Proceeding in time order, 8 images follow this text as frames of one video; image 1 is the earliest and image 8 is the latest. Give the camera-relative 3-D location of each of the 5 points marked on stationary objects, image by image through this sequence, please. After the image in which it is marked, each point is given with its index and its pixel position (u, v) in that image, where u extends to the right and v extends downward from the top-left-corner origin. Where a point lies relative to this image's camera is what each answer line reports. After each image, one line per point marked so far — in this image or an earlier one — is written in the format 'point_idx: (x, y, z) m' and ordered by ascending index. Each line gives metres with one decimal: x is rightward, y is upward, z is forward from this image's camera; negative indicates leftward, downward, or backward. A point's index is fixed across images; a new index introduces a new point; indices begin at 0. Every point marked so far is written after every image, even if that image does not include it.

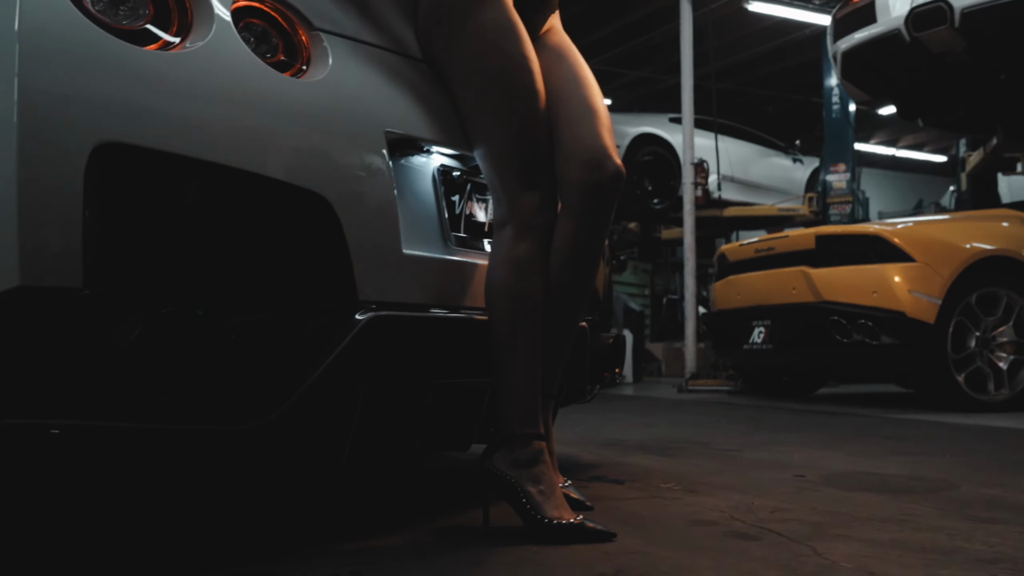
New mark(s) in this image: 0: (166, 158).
0: (-0.4, +0.2, +1.1) m
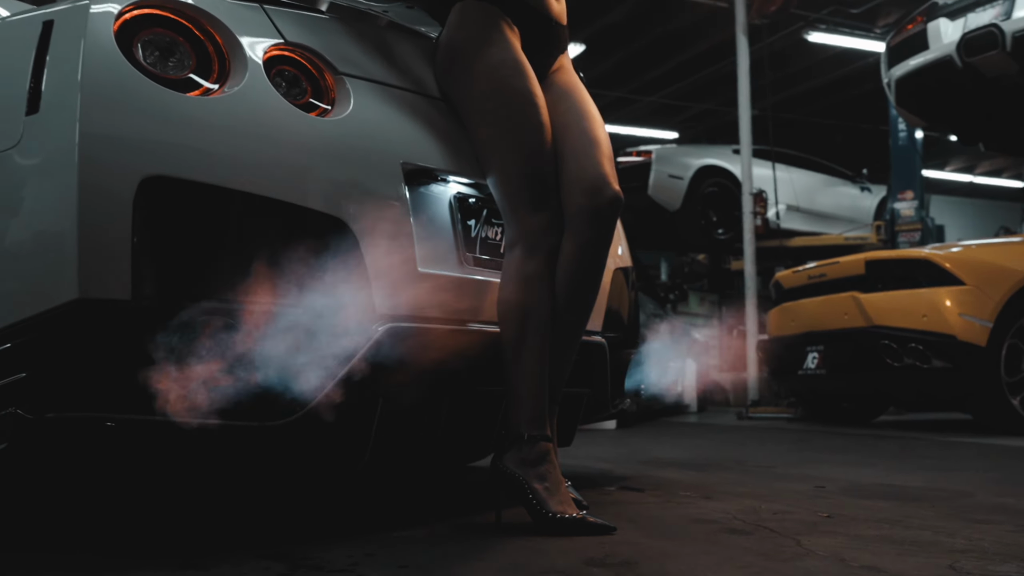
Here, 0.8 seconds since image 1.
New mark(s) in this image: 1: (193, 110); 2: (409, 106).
0: (-0.5, +0.1, +1.3) m
1: (-0.5, +0.3, +1.3) m
2: (-0.2, +0.3, +1.6) m
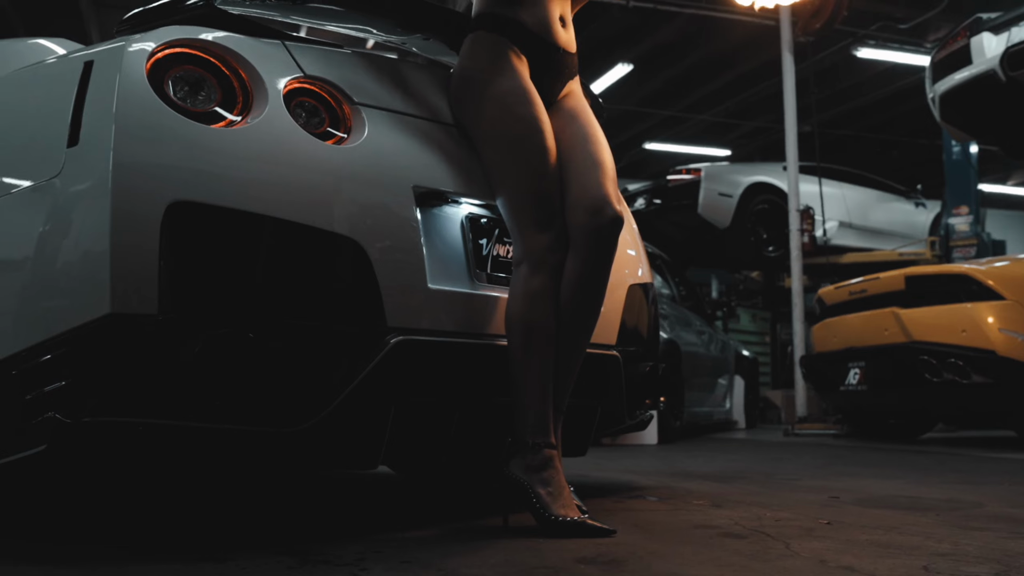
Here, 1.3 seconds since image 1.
0: (-0.5, +0.1, +1.4) m
1: (-0.5, +0.2, +1.5) m
2: (-0.2, +0.3, +1.7) m
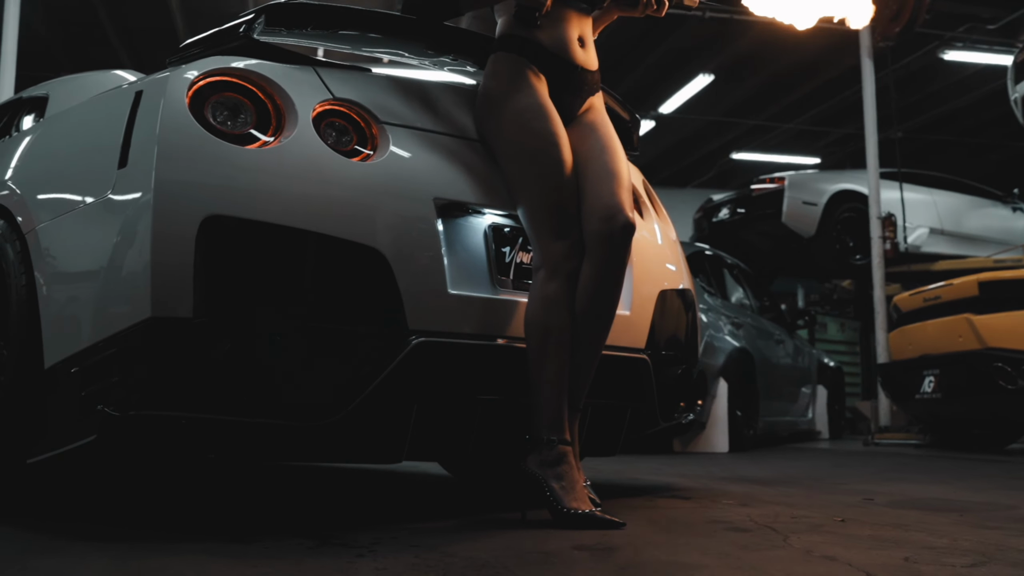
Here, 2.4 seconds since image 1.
0: (-0.5, +0.1, +1.6) m
1: (-0.5, +0.2, +1.6) m
2: (-0.1, +0.3, +1.9) m
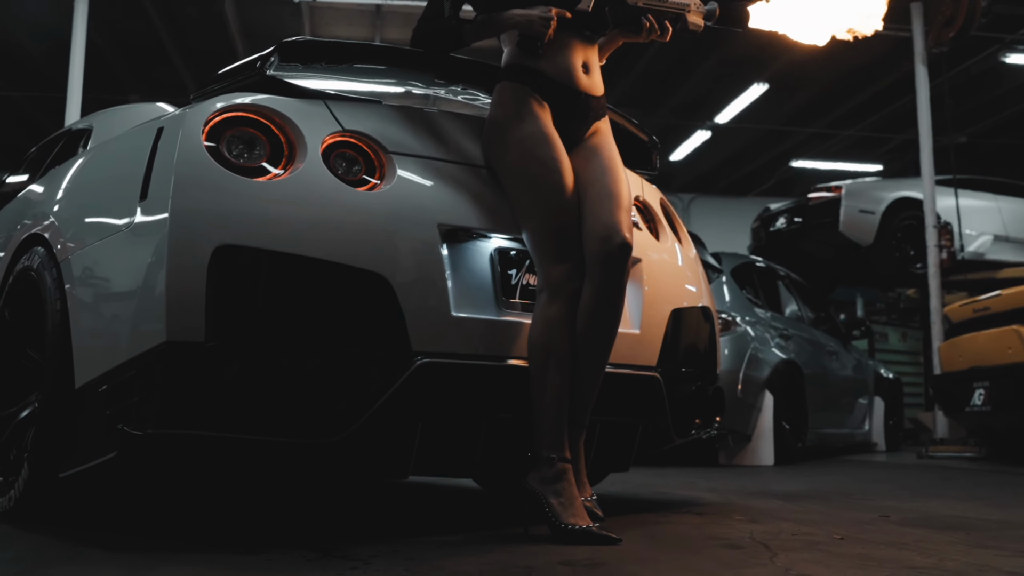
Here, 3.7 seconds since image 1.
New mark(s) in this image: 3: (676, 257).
0: (-0.5, +0.1, +1.7) m
1: (-0.5, +0.2, +1.7) m
2: (-0.1, +0.2, +1.9) m
3: (+0.5, +0.1, +2.5) m
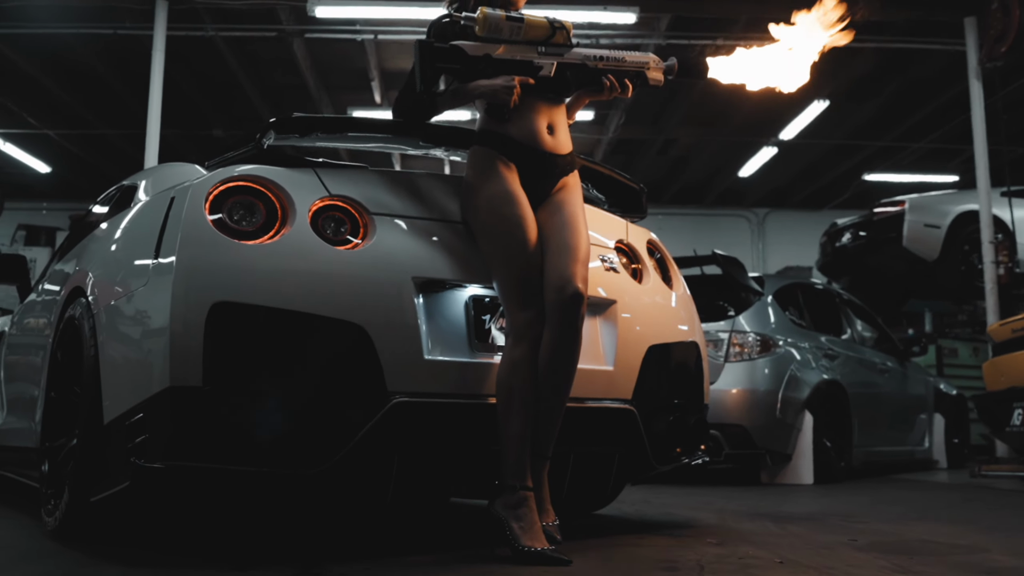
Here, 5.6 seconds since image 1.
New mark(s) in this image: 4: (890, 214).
0: (-0.6, 0.0, +1.9) m
1: (-0.6, +0.1, +2.0) m
2: (-0.2, +0.1, +2.2) m
3: (+0.5, 0.0, +2.7) m
4: (+3.8, +0.8, +9.2) m
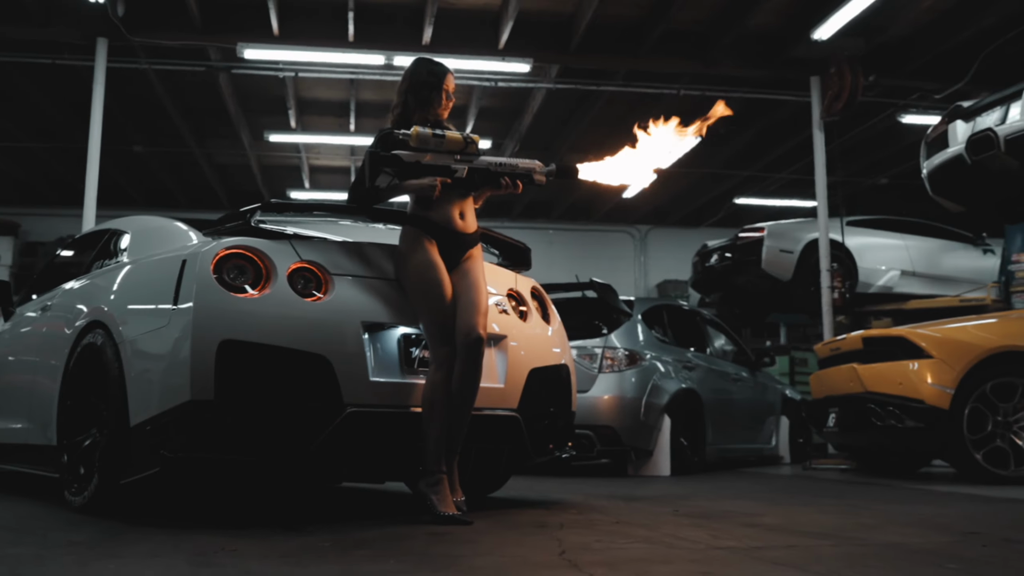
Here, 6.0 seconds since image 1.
0: (-0.8, -0.2, +2.7) m
1: (-0.8, -0.1, +2.7) m
2: (-0.5, 0.0, +3.0) m
3: (+0.1, -0.2, +3.5) m
4: (+2.7, +0.6, +10.4) m
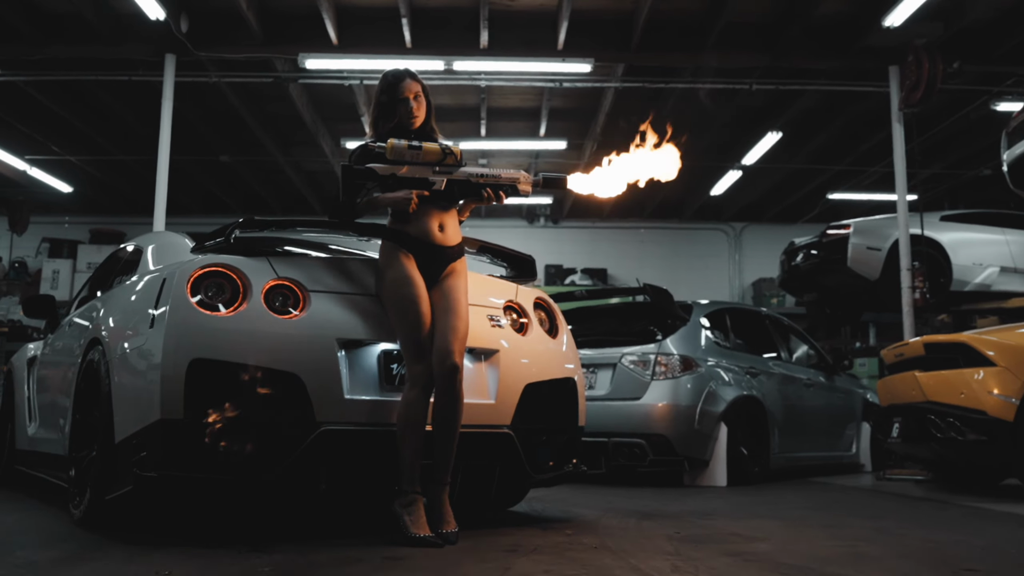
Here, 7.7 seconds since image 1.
0: (-0.9, -0.2, +2.7) m
1: (-0.9, -0.1, +2.8) m
2: (-0.5, 0.0, +3.0) m
3: (+0.1, -0.2, +3.4) m
4: (+3.5, +0.6, +9.9) m
